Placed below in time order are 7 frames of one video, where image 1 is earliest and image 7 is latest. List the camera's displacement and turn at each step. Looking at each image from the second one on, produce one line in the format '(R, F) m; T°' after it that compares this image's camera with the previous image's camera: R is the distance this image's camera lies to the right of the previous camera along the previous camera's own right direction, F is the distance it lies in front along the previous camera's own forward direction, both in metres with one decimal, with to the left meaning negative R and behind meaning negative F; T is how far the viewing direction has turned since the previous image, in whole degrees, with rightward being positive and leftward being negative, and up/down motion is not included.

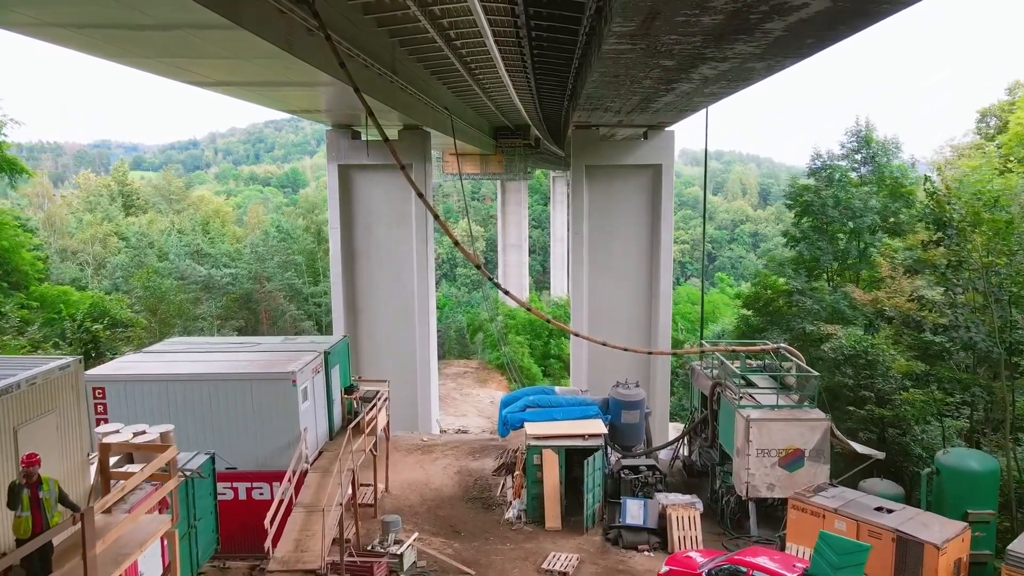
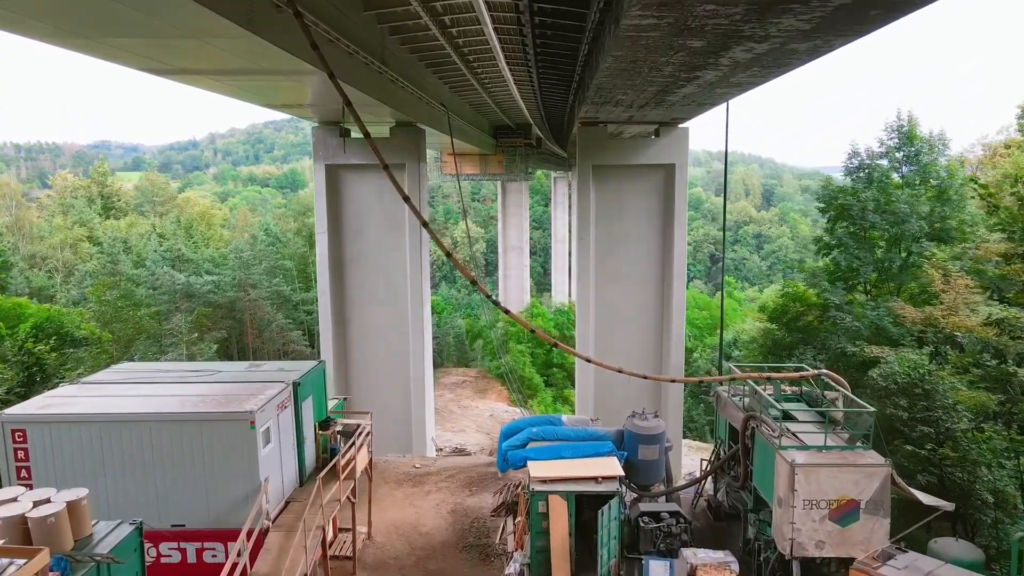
(0.0, +1.2) m; 0°
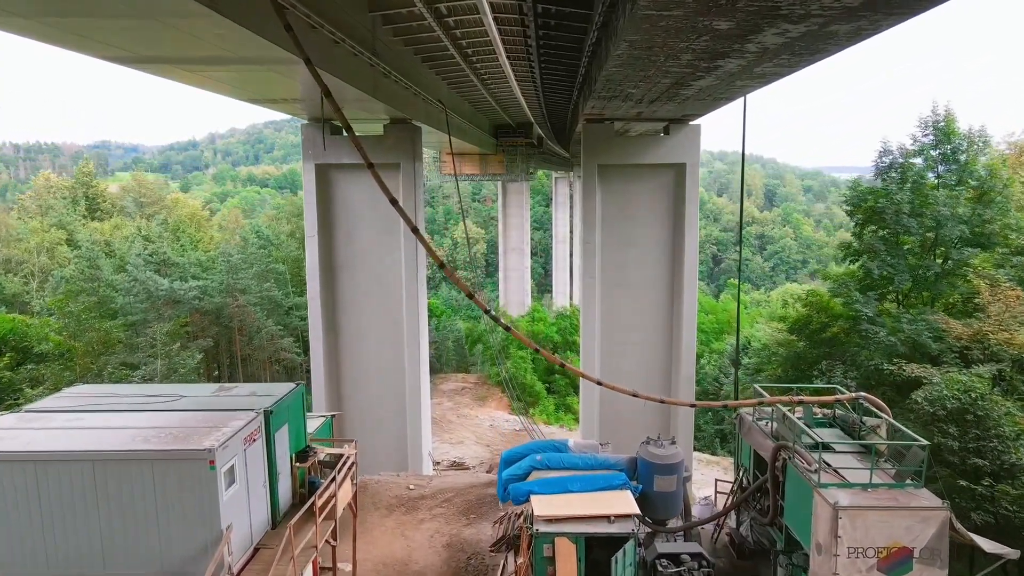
(0.0, +0.8) m; 0°
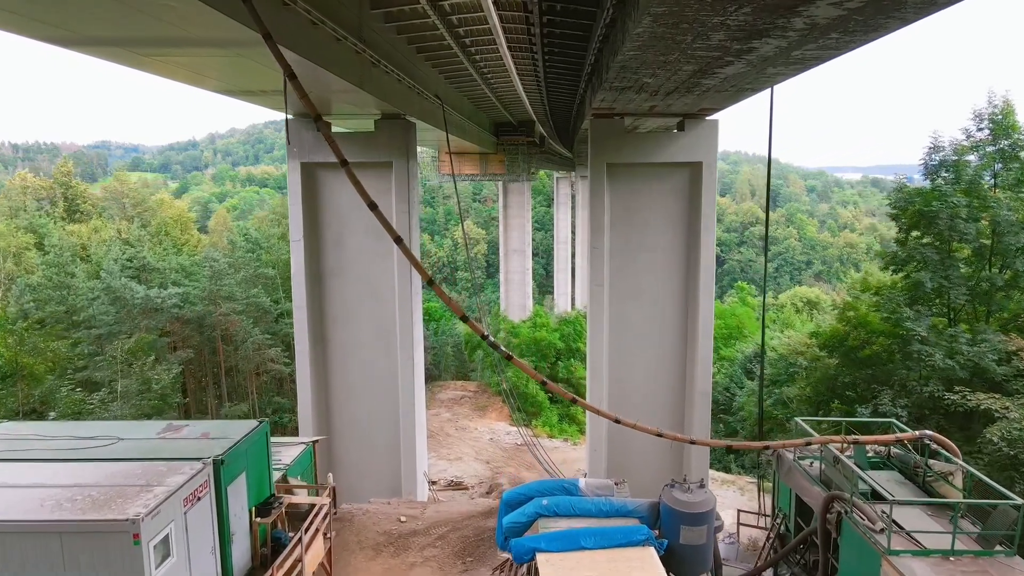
(0.0, +1.1) m; 0°
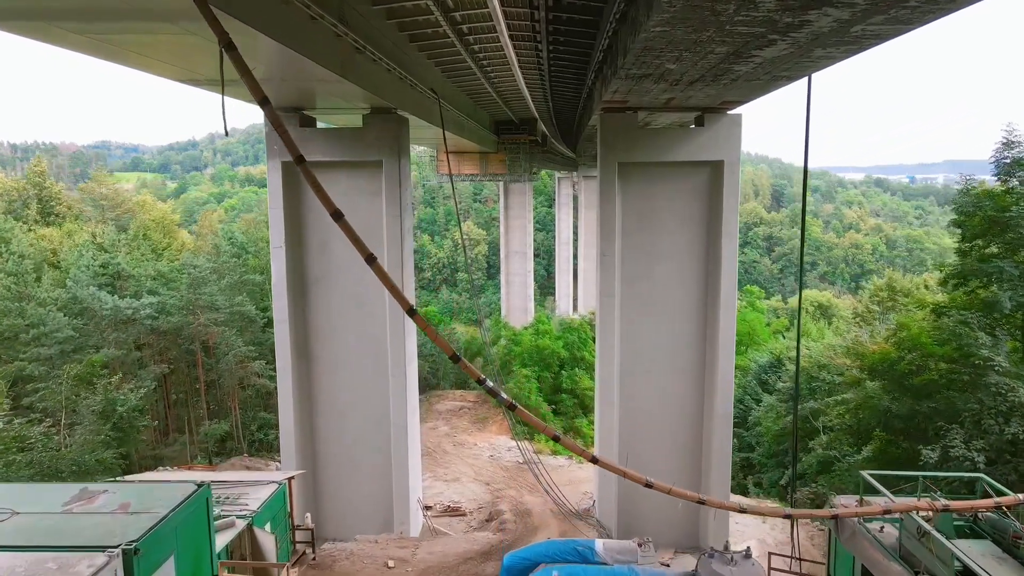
(0.0, +1.2) m; 0°
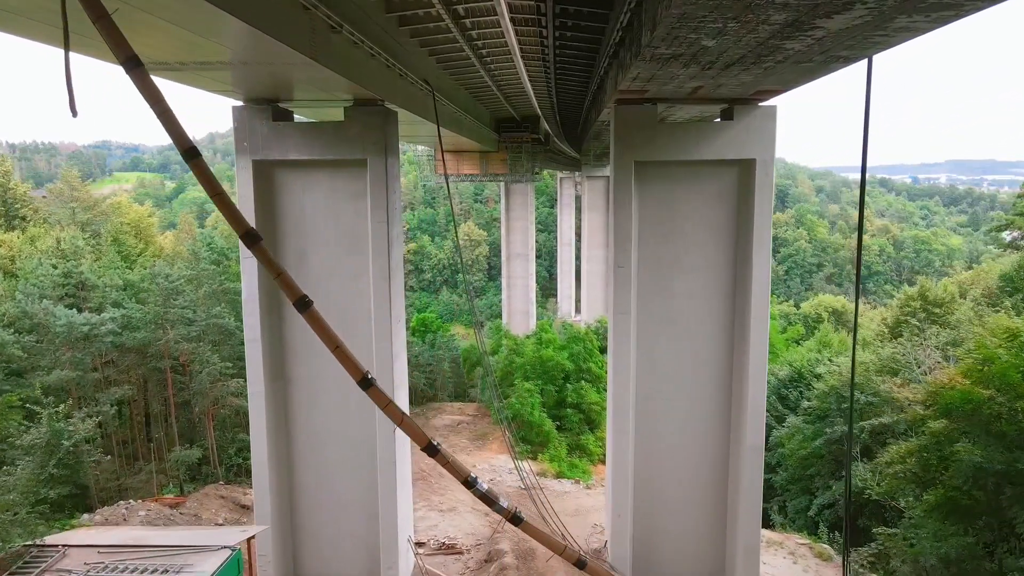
(0.0, +1.4) m; 0°
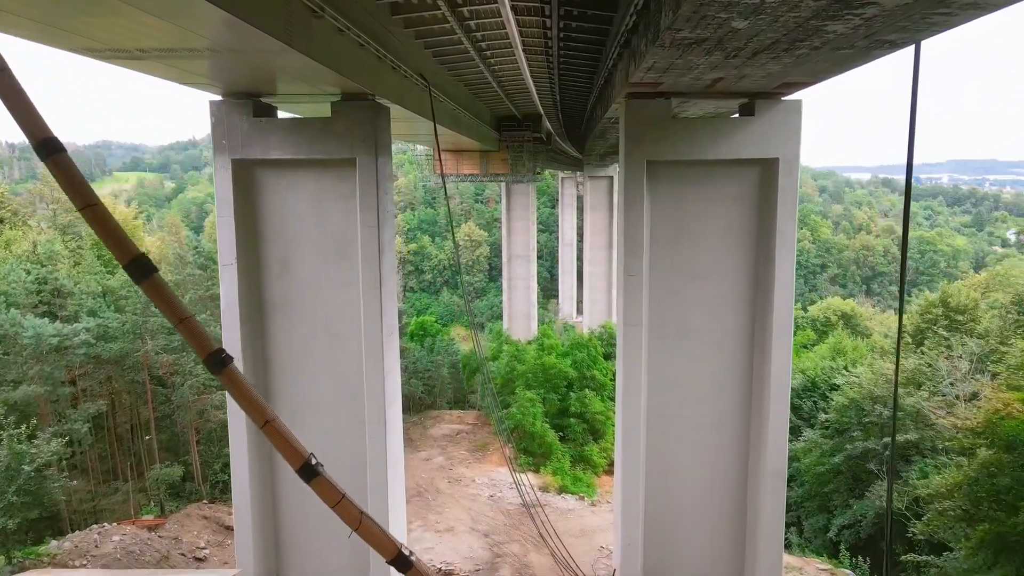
(0.0, +0.8) m; 0°
